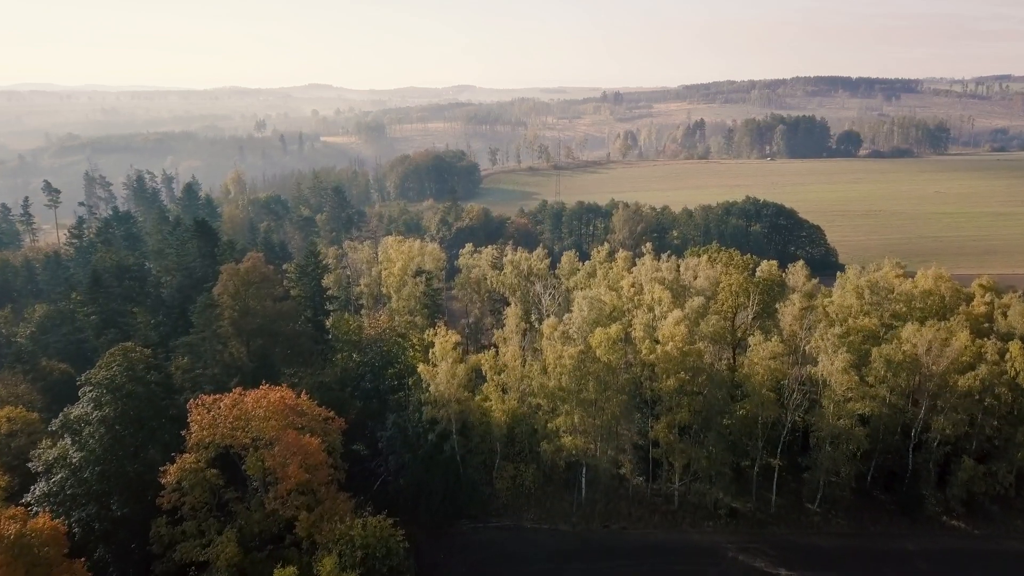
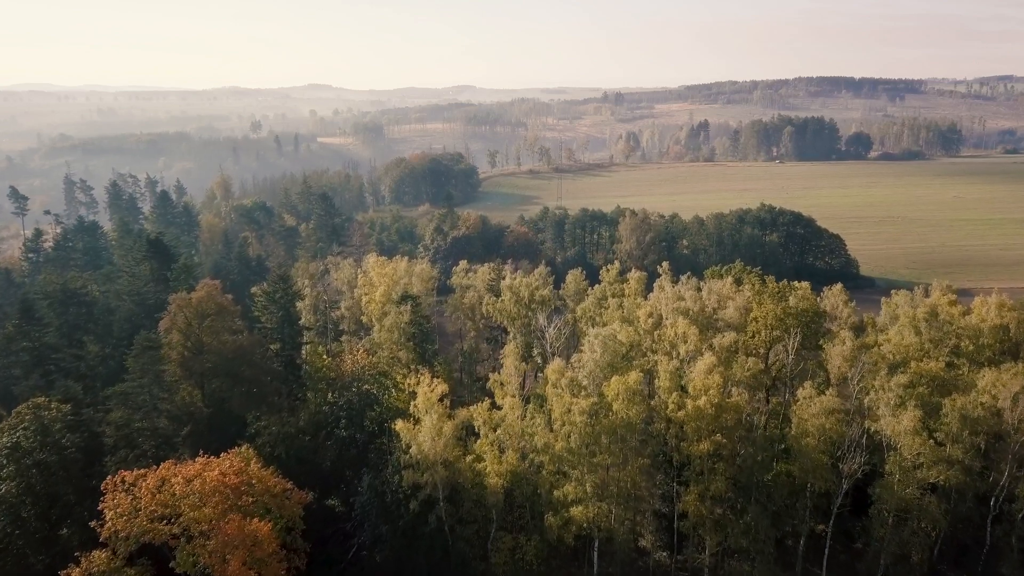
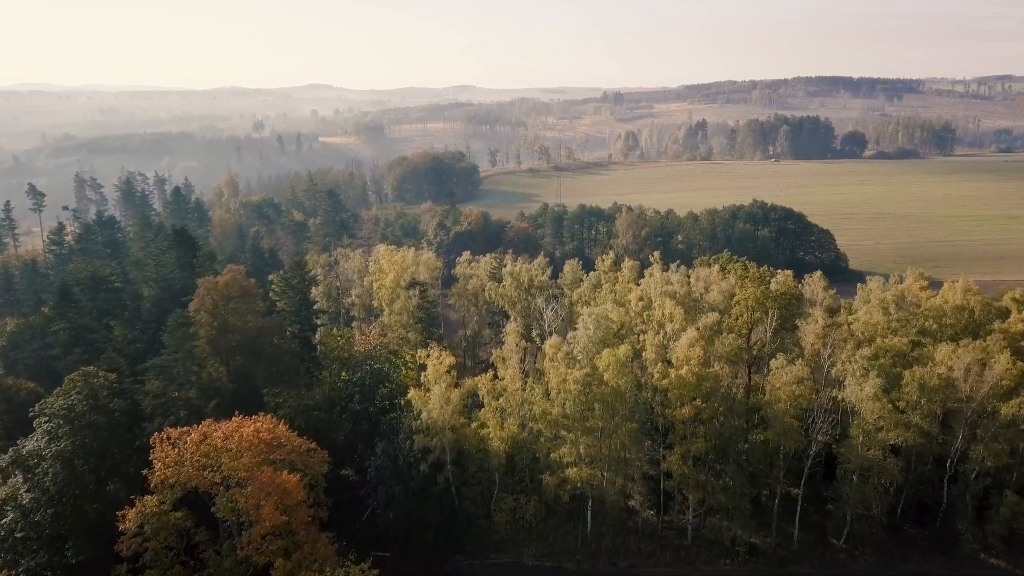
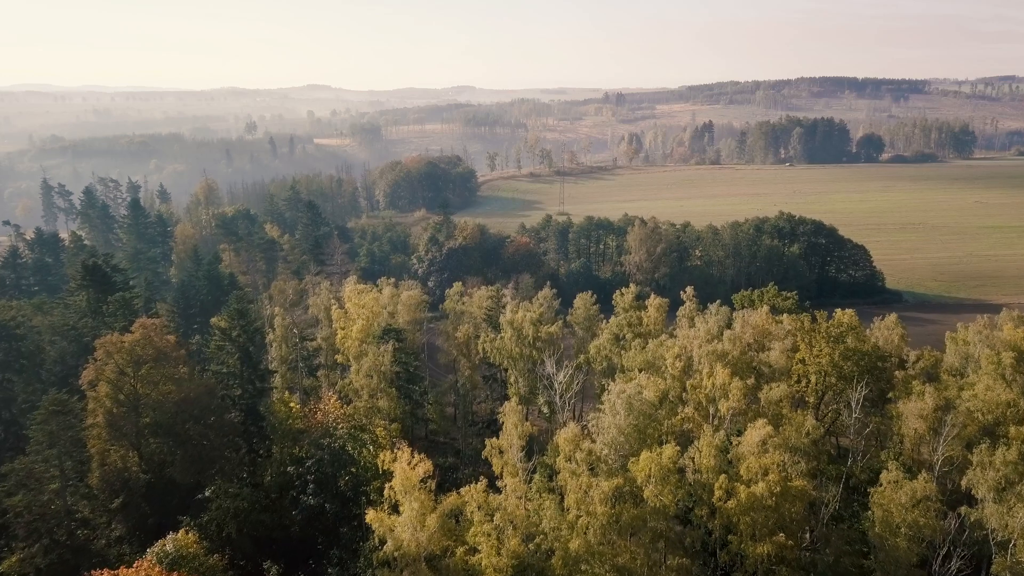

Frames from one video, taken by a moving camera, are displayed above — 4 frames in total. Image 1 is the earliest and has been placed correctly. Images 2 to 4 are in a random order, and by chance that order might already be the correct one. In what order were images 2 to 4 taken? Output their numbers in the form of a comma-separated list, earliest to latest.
3, 2, 4
